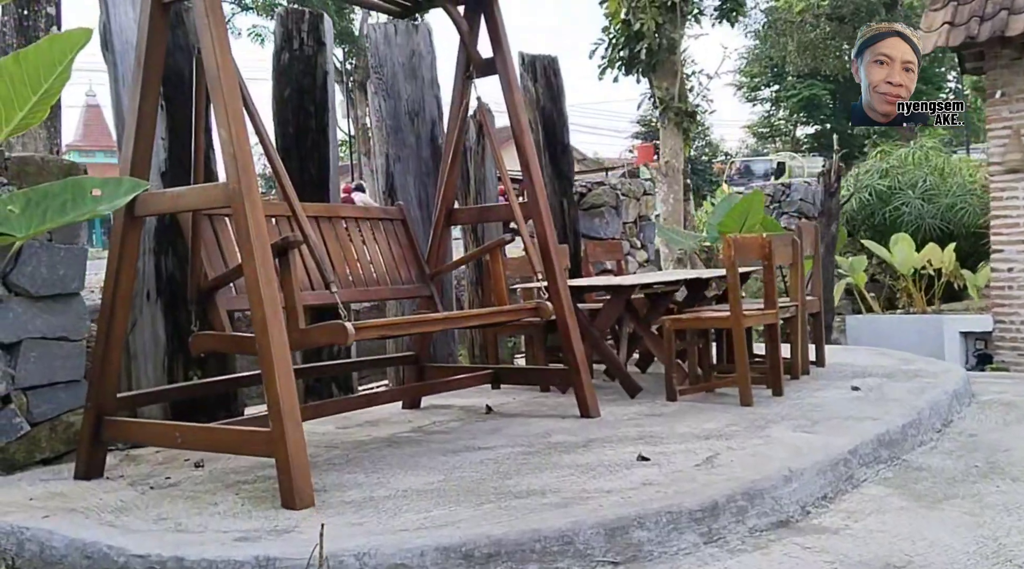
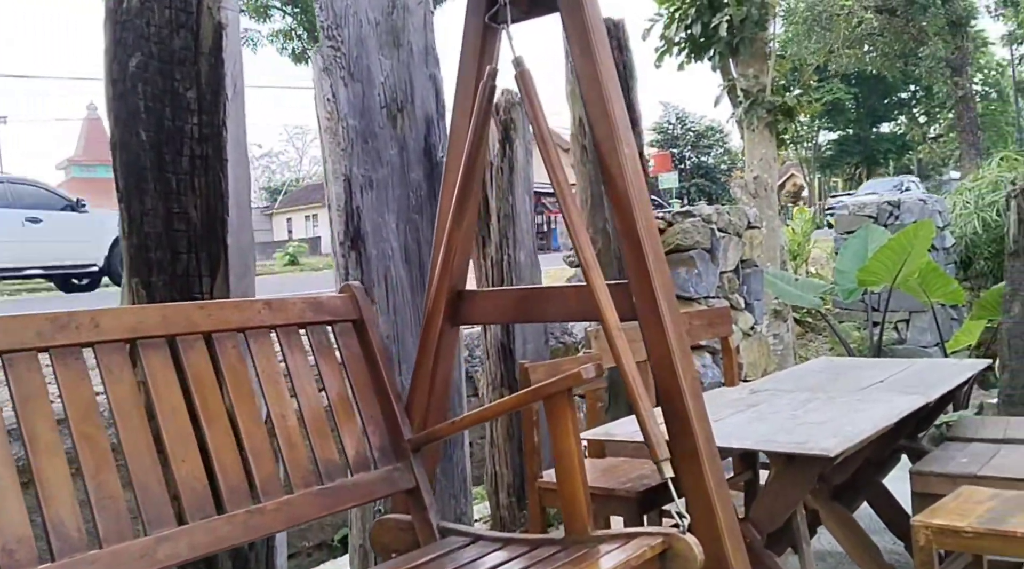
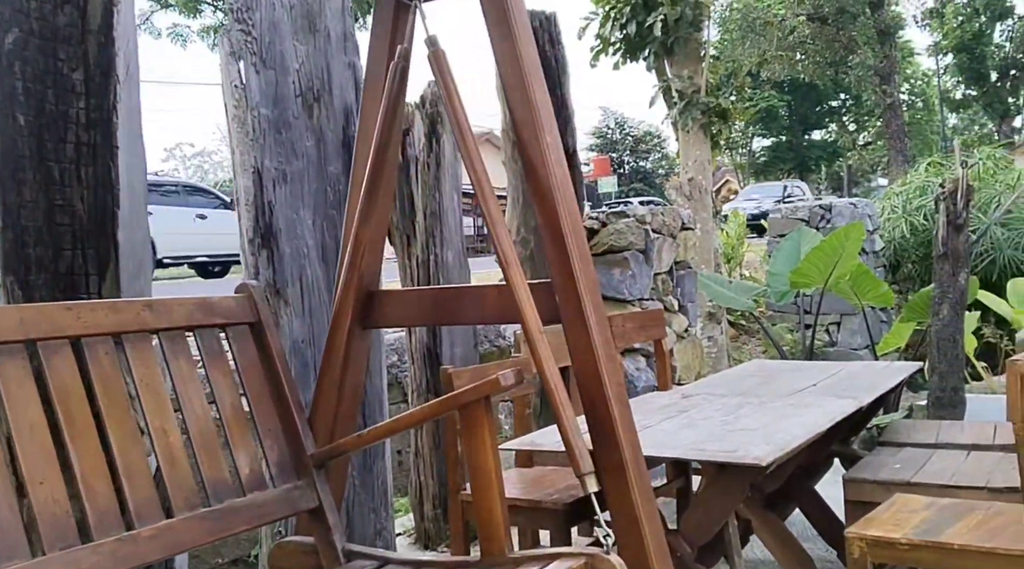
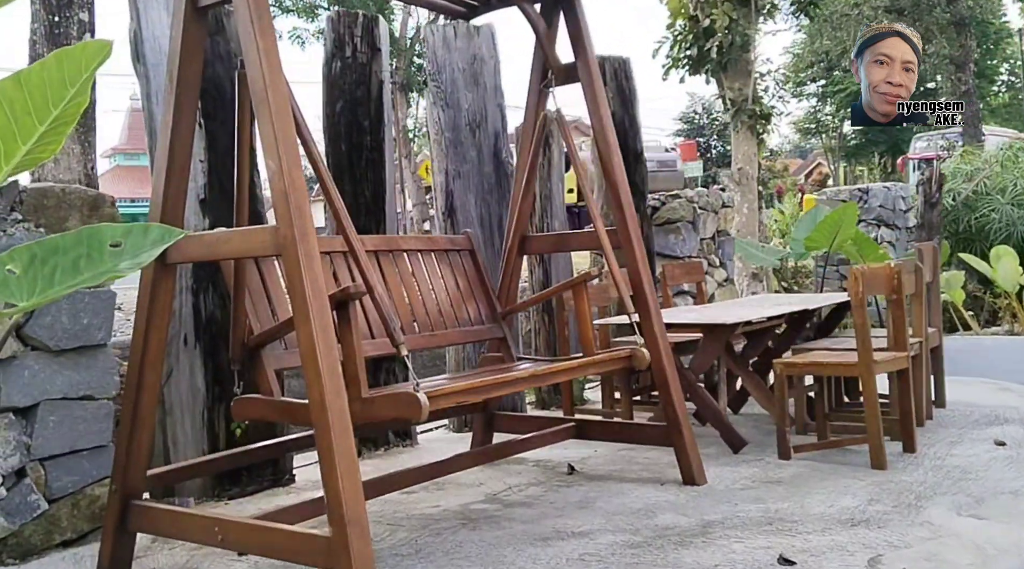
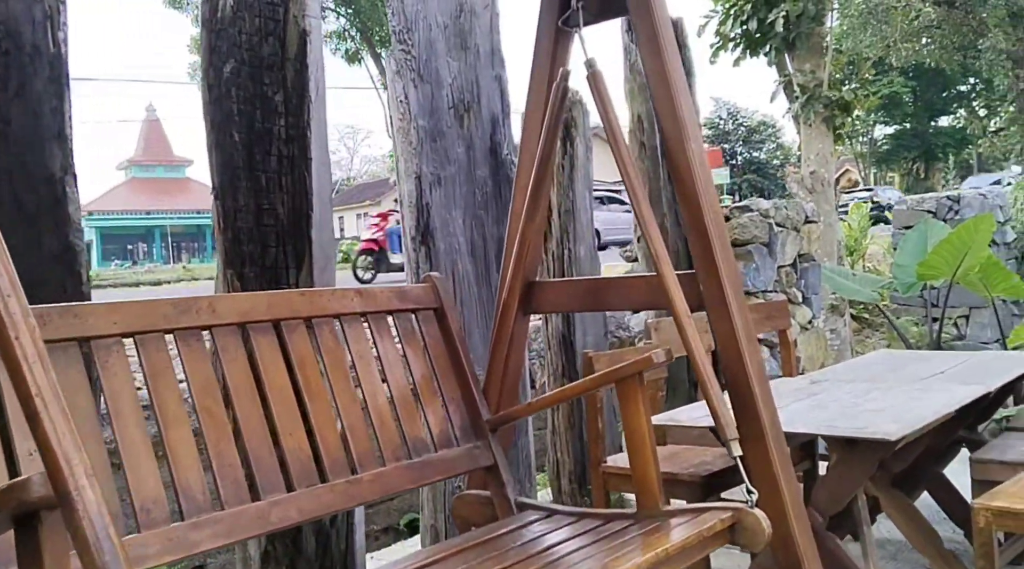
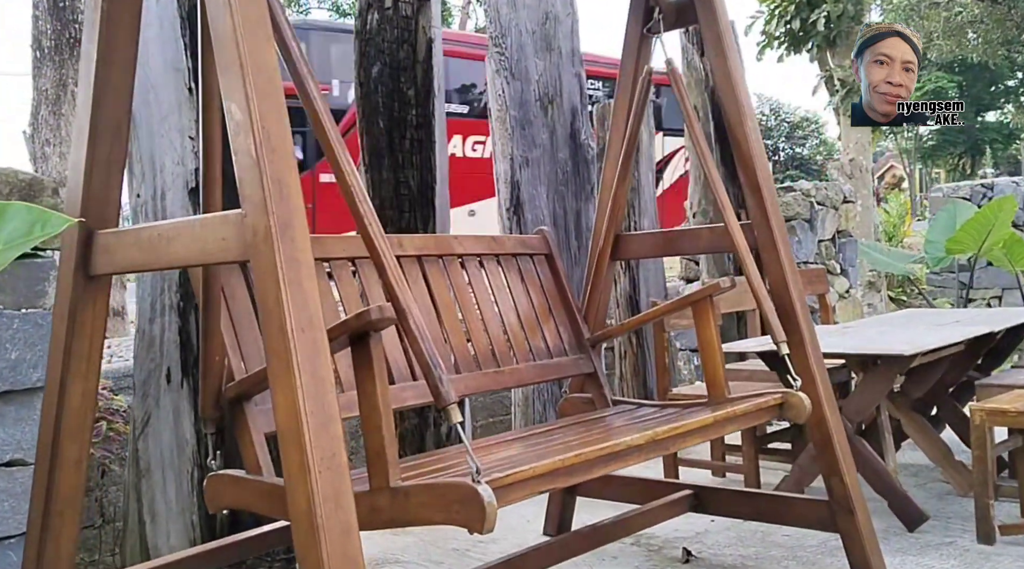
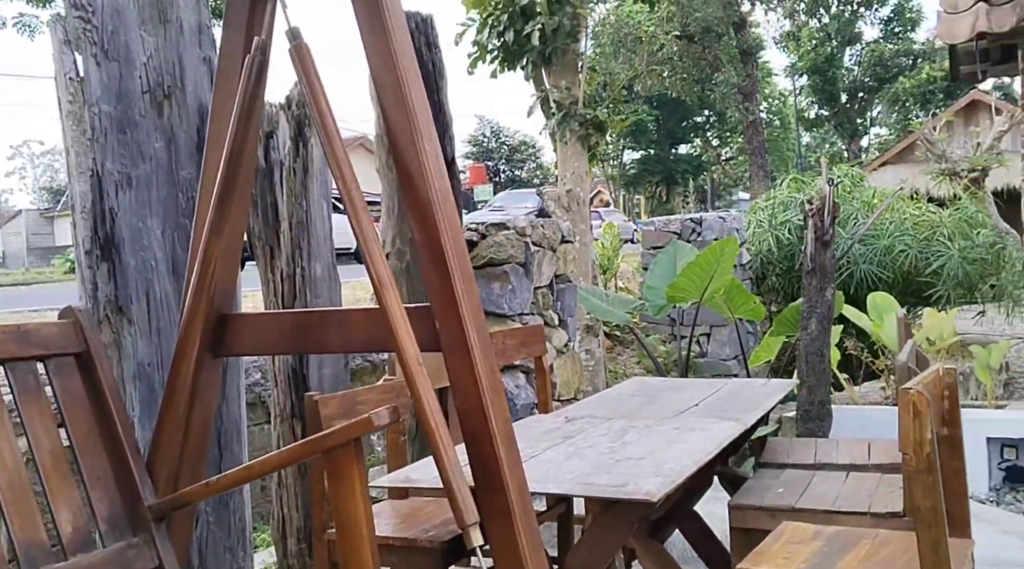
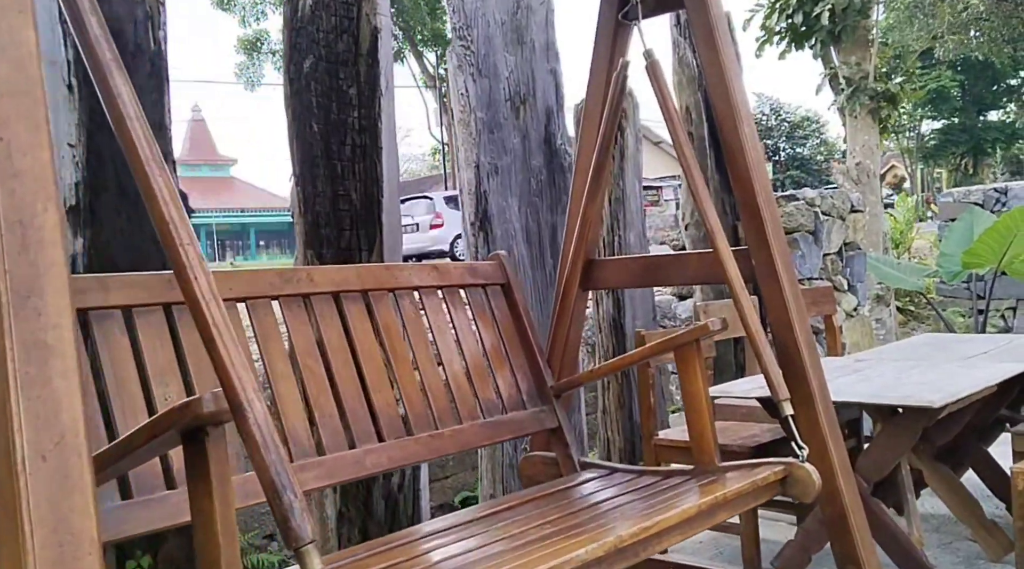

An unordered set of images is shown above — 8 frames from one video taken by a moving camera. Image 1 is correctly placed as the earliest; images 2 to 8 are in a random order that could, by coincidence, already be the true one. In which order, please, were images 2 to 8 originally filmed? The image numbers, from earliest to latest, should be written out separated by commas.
4, 6, 8, 5, 2, 3, 7
